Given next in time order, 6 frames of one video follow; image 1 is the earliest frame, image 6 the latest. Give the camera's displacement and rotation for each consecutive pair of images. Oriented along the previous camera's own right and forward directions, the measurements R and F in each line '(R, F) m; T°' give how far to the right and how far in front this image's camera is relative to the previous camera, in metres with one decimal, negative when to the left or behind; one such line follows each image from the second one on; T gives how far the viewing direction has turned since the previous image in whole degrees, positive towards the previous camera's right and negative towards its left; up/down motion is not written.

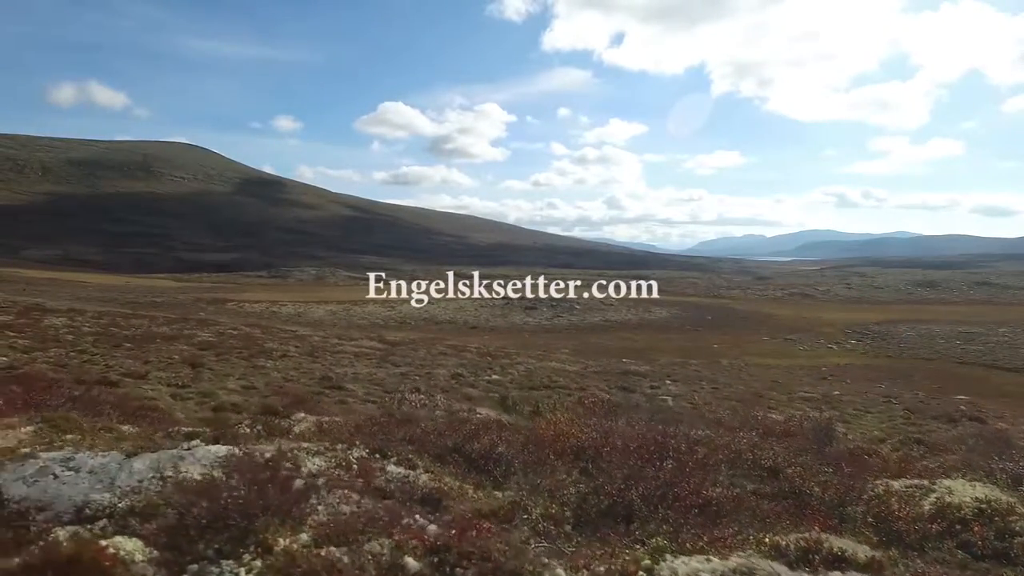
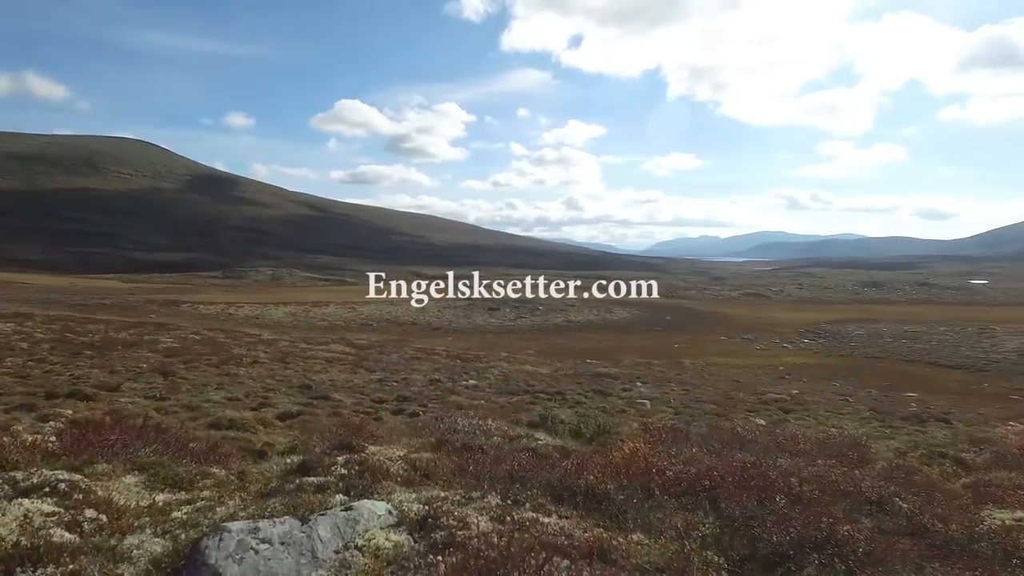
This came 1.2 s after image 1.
(-0.2, 0.0) m; +4°
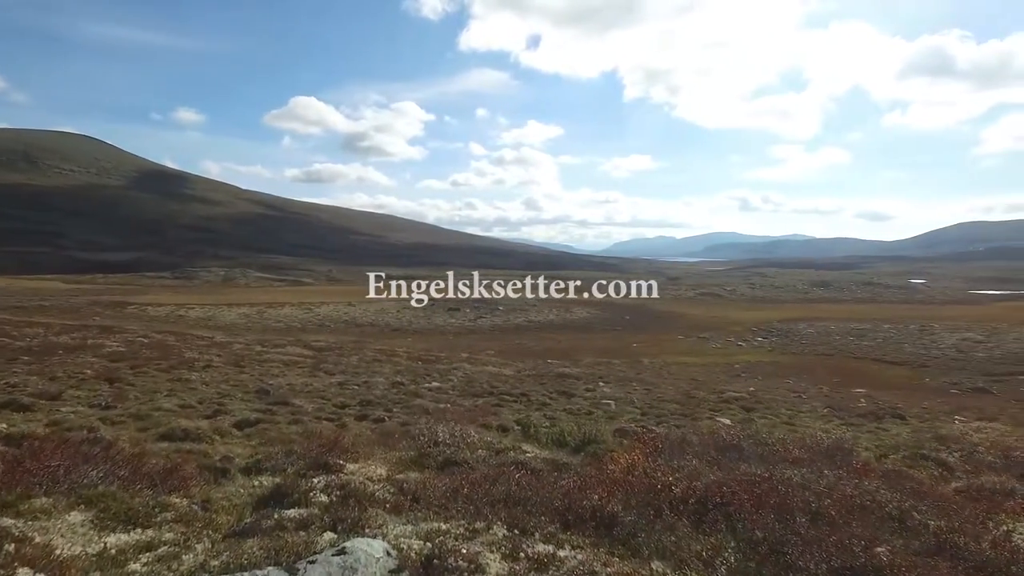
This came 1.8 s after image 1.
(0.0, +0.1) m; +4°
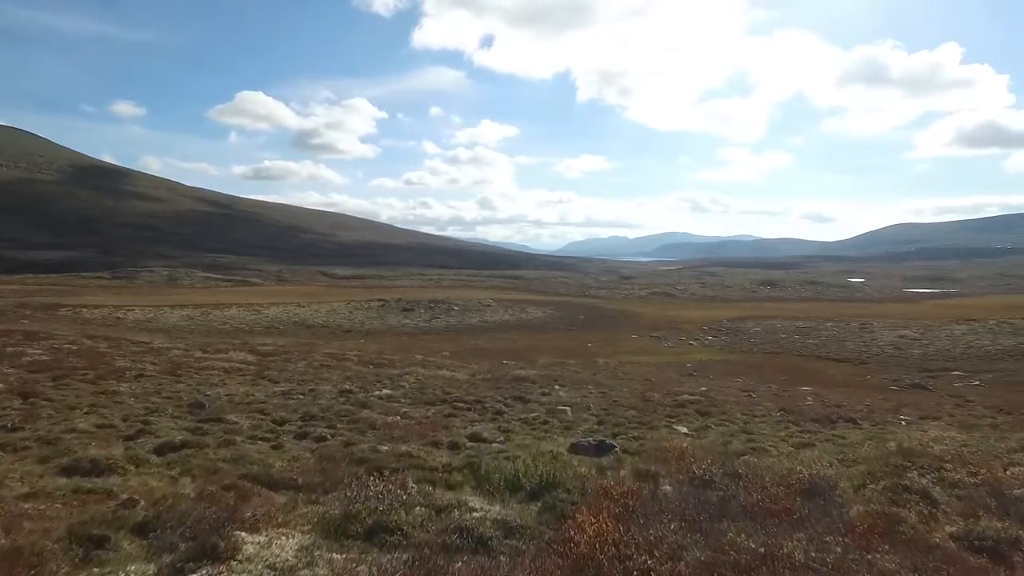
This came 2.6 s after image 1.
(0.0, +0.2) m; +4°
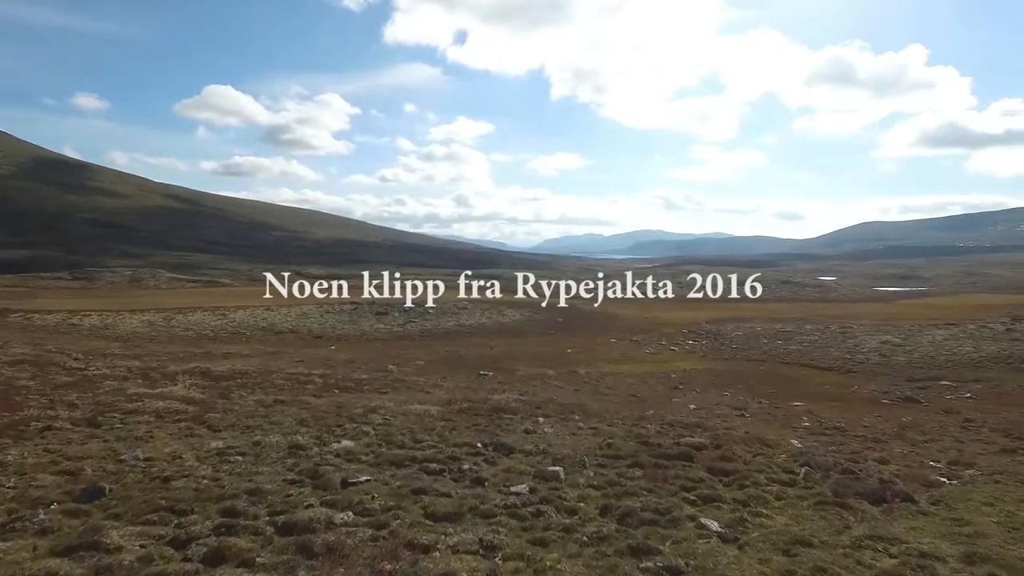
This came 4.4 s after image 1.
(-0.1, +1.0) m; +2°
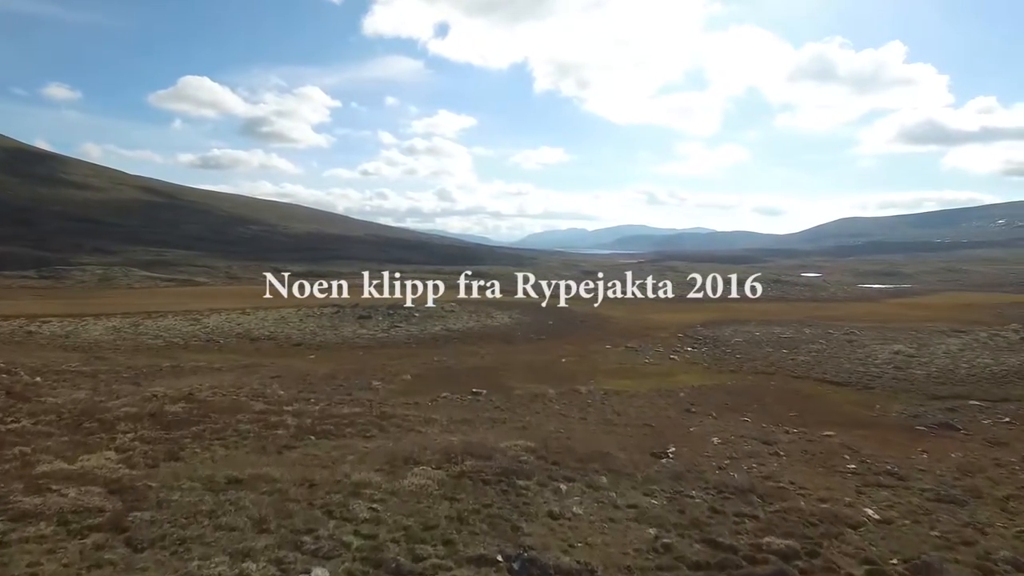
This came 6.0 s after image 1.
(-0.4, +1.7) m; +2°
